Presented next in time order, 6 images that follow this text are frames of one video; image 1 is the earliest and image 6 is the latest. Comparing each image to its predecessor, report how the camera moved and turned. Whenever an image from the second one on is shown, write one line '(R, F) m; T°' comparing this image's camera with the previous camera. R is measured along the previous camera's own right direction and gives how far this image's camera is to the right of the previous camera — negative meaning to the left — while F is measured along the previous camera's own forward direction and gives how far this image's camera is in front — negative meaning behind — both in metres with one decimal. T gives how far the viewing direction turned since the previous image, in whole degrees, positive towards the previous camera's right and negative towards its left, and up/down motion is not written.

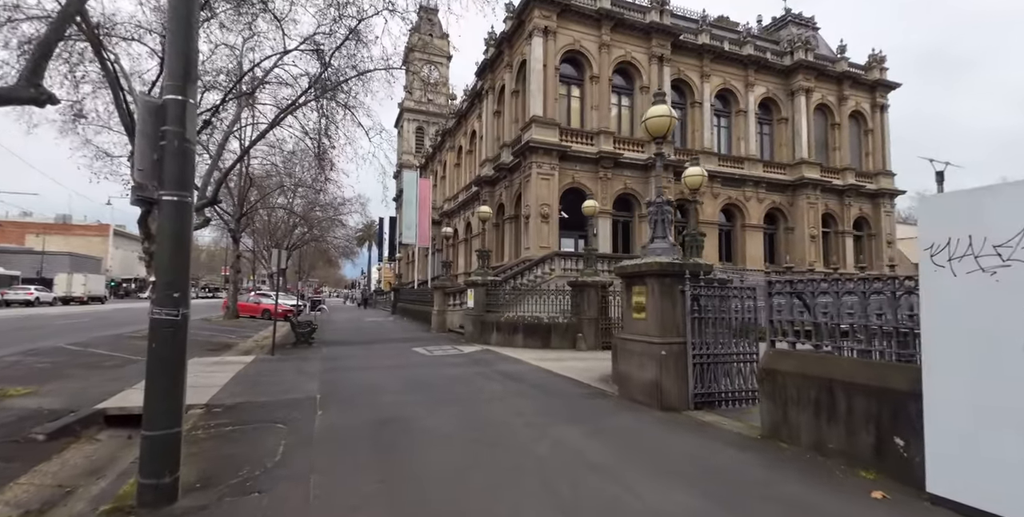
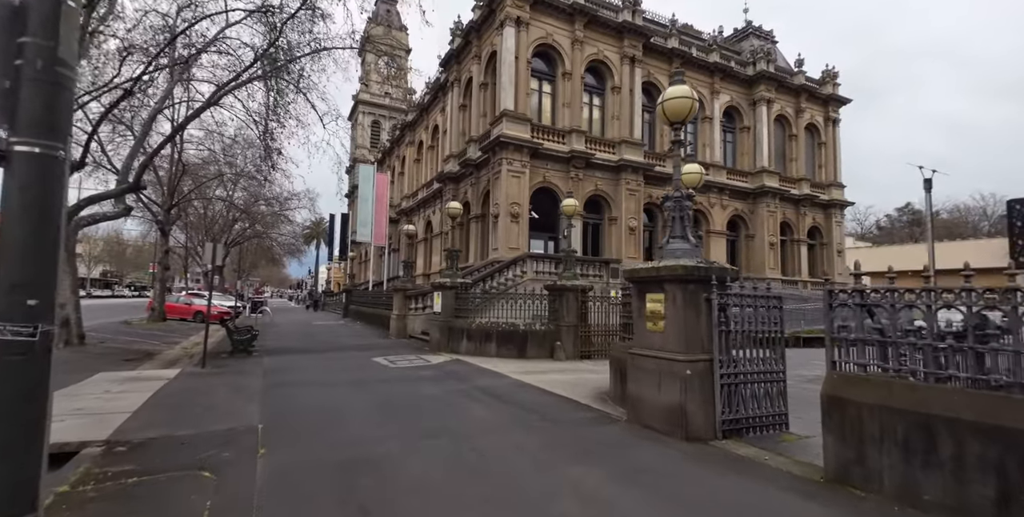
(-0.5, +1.1) m; +6°
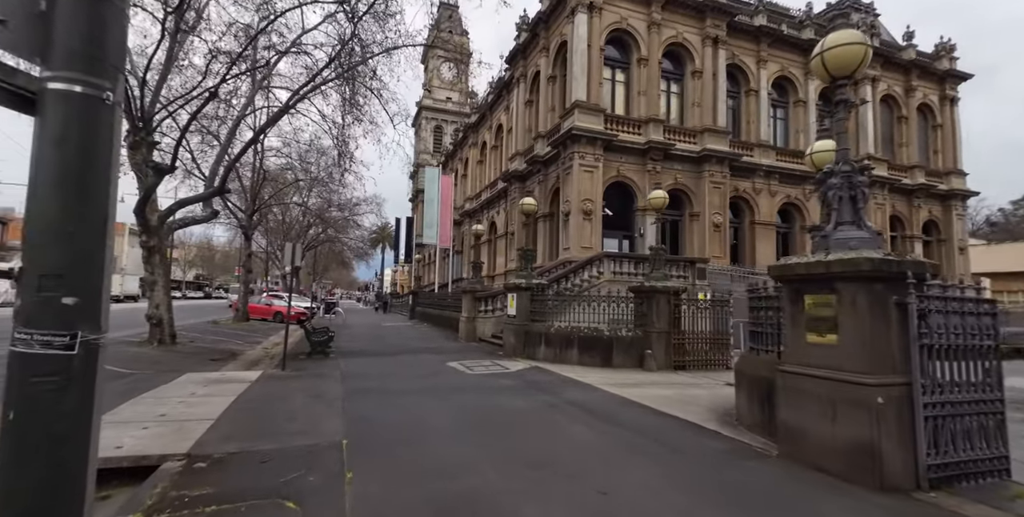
(-0.6, +0.9) m; -7°
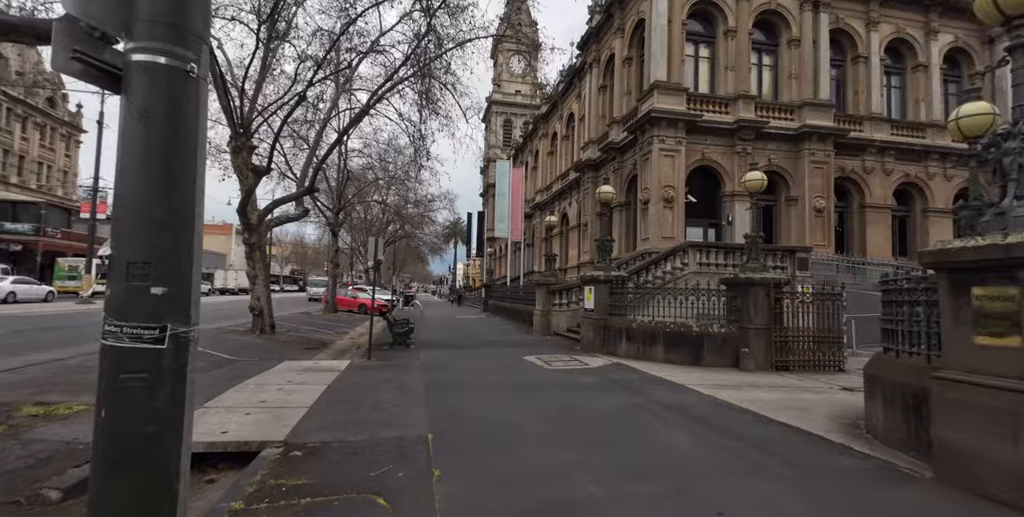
(-0.2, +0.3) m; -9°
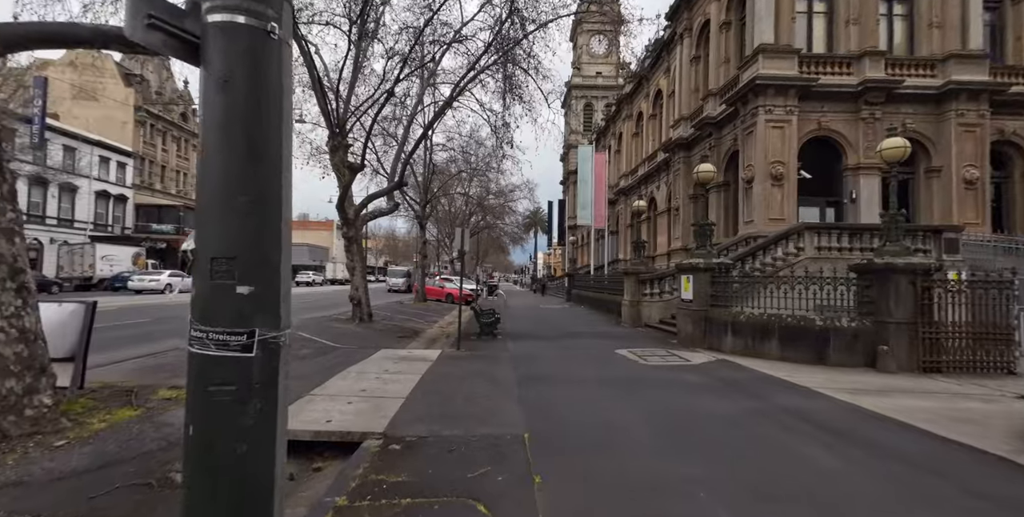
(-0.2, +0.4) m; -10°
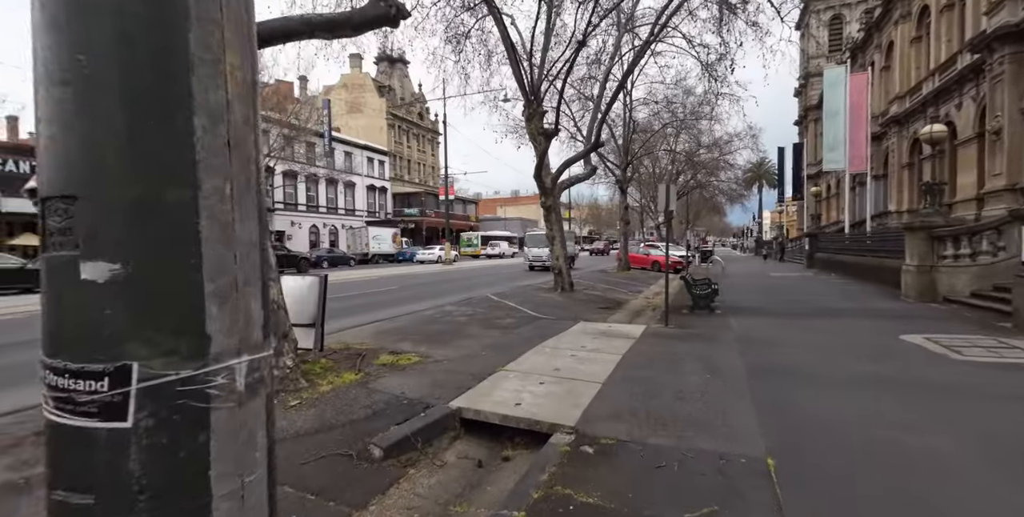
(-0.1, +1.0) m; -25°
